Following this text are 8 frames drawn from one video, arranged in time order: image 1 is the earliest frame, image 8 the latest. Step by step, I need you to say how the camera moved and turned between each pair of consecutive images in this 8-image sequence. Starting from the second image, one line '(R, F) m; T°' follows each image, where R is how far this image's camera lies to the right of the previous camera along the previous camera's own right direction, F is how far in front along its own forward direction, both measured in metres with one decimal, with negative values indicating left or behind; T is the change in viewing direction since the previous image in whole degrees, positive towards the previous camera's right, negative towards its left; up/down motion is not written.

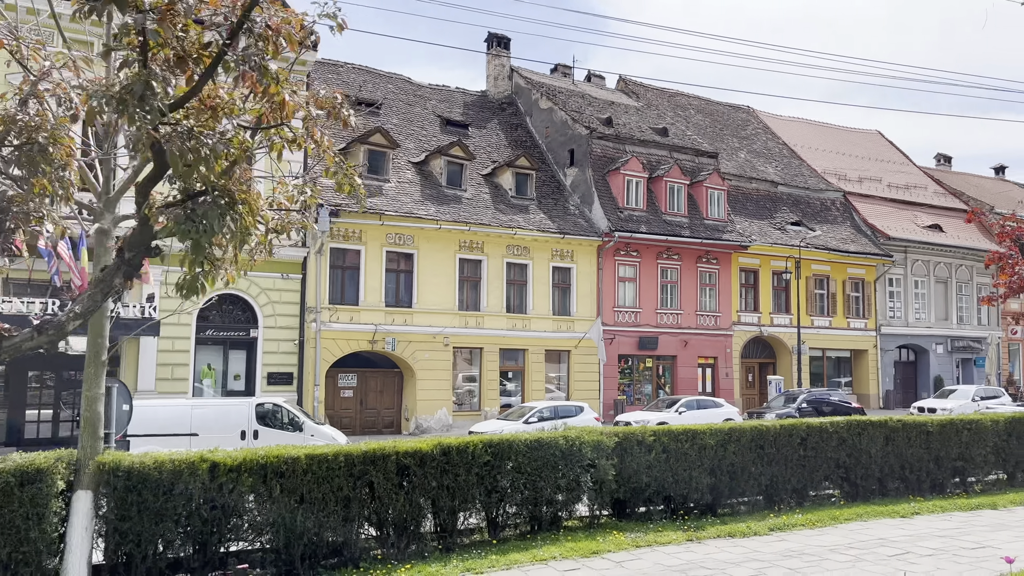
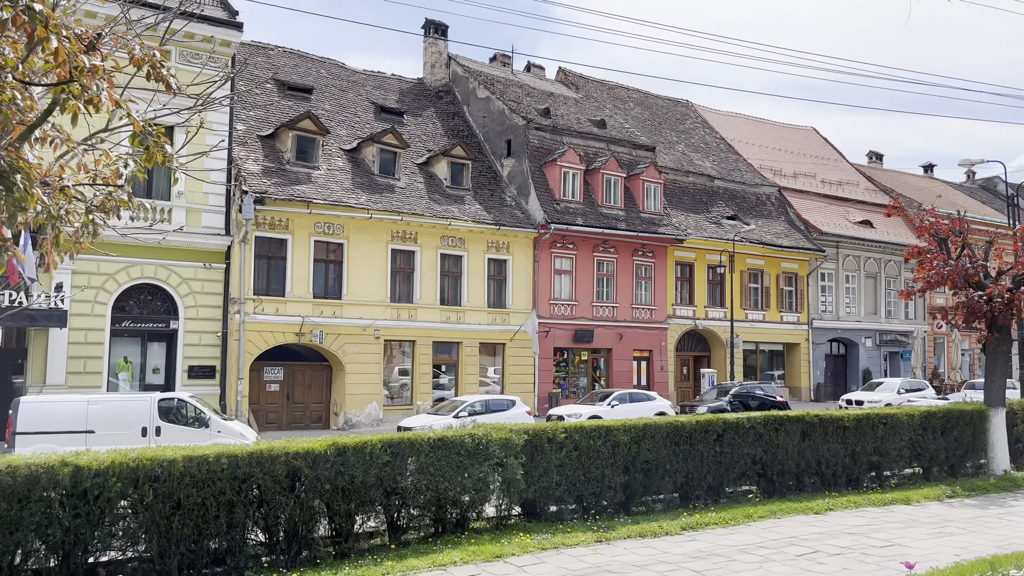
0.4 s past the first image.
(+0.5, +0.4) m; +4°
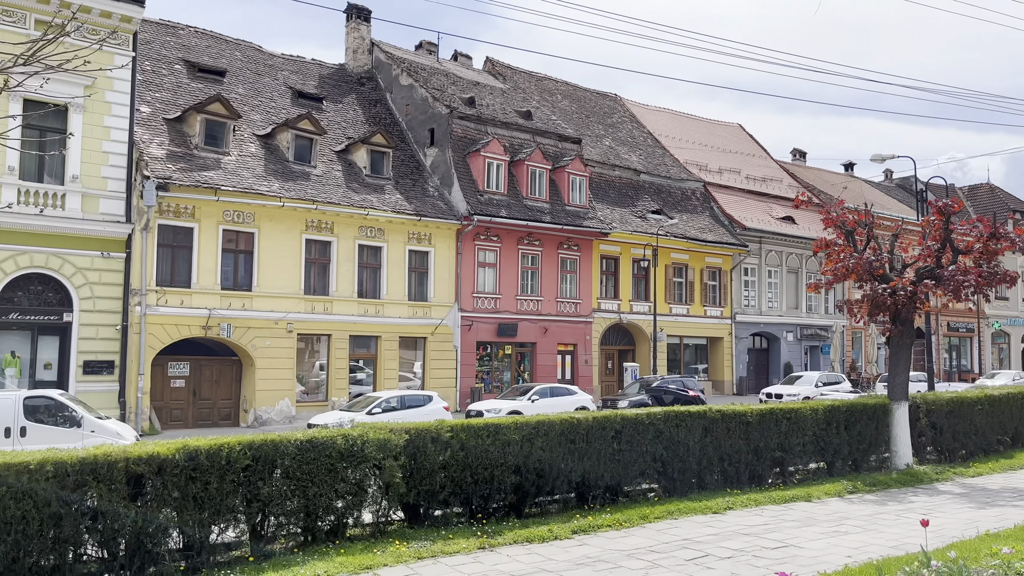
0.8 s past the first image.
(+0.6, +0.6) m; +4°
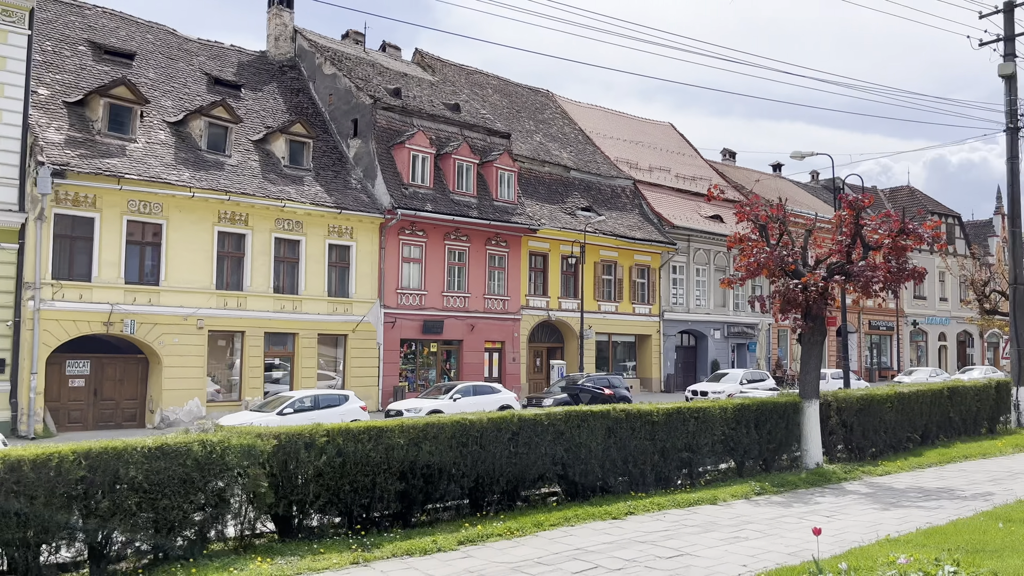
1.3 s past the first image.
(+0.6, +0.6) m; +4°
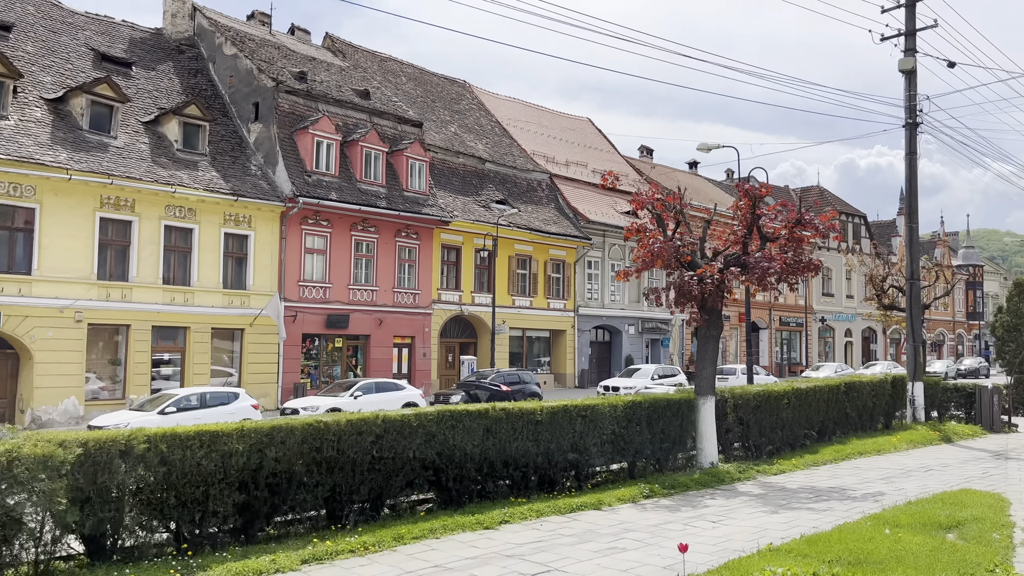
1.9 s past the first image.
(+0.6, +0.8) m; +5°
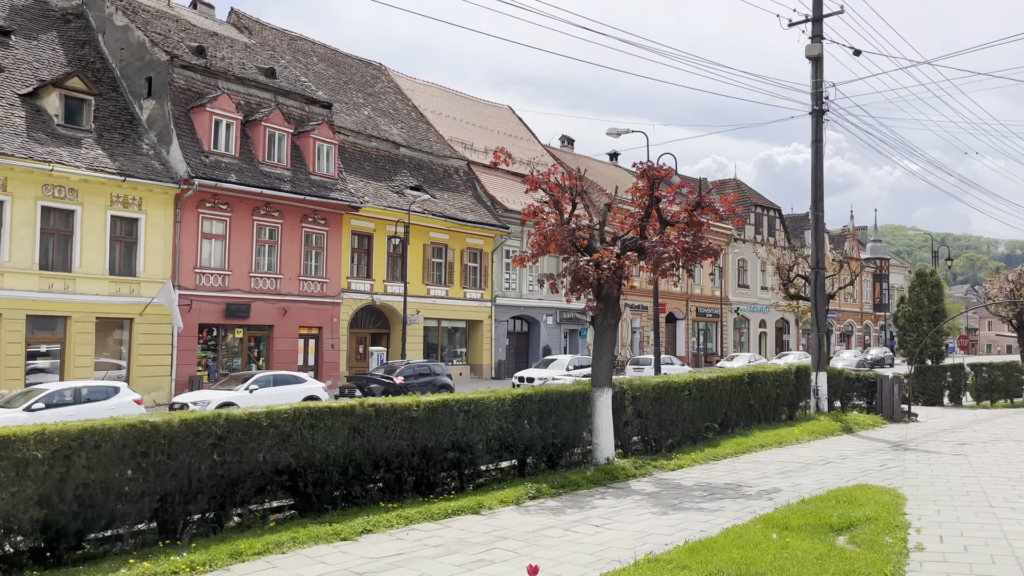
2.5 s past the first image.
(+0.6, +0.8) m; +5°
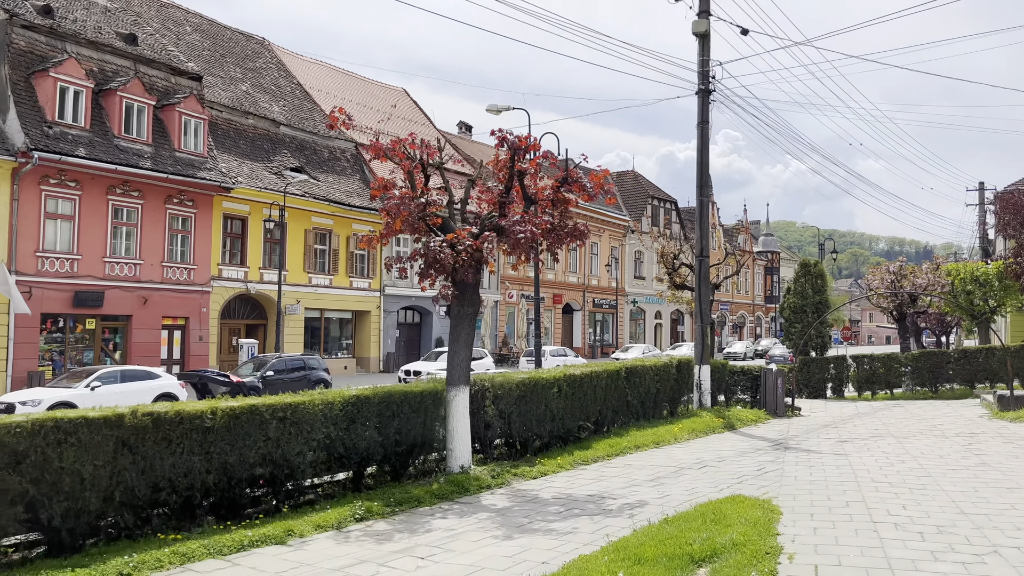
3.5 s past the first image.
(+0.8, +1.4) m; +7°
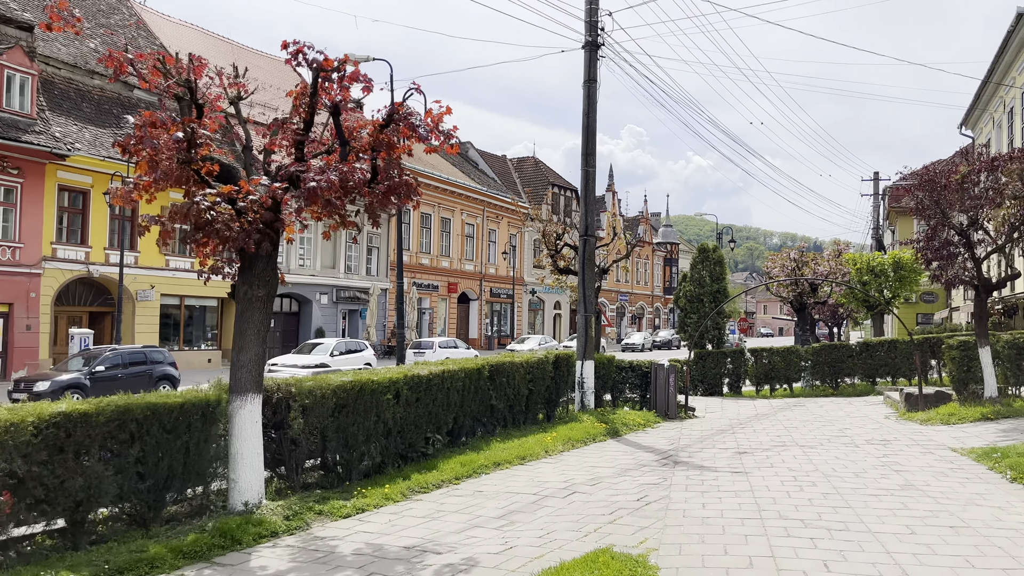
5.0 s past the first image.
(+0.9, +2.5) m; +7°
